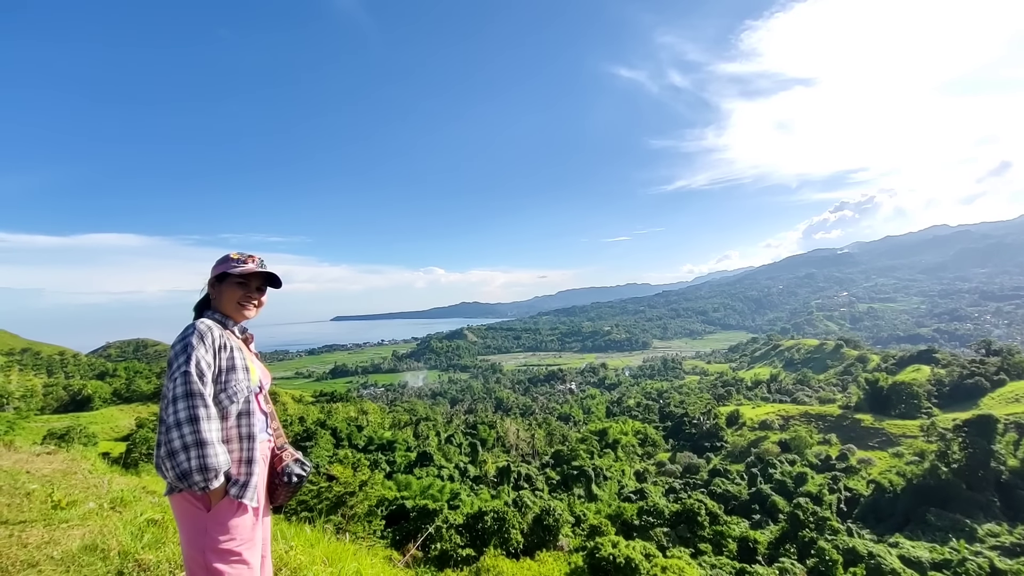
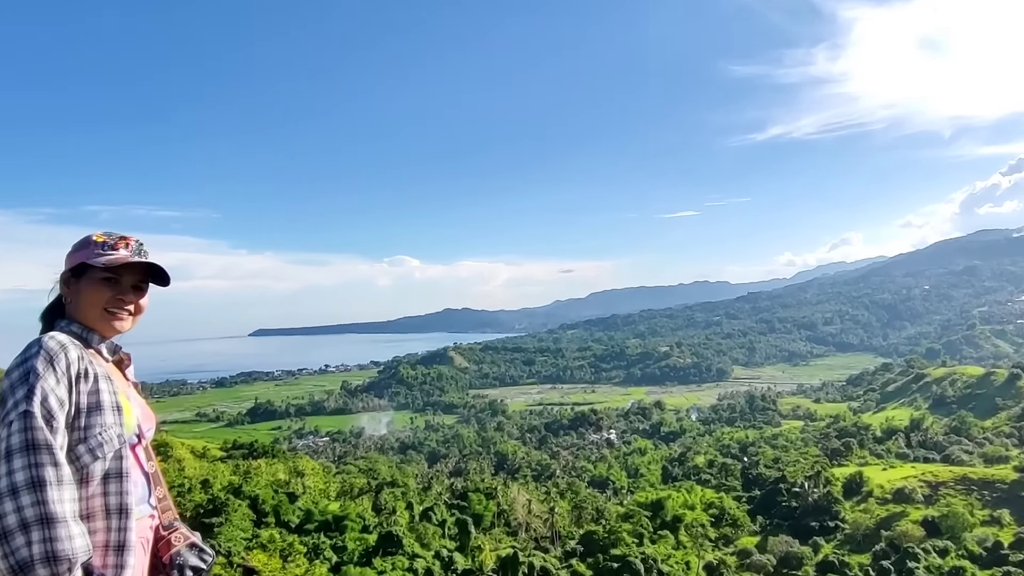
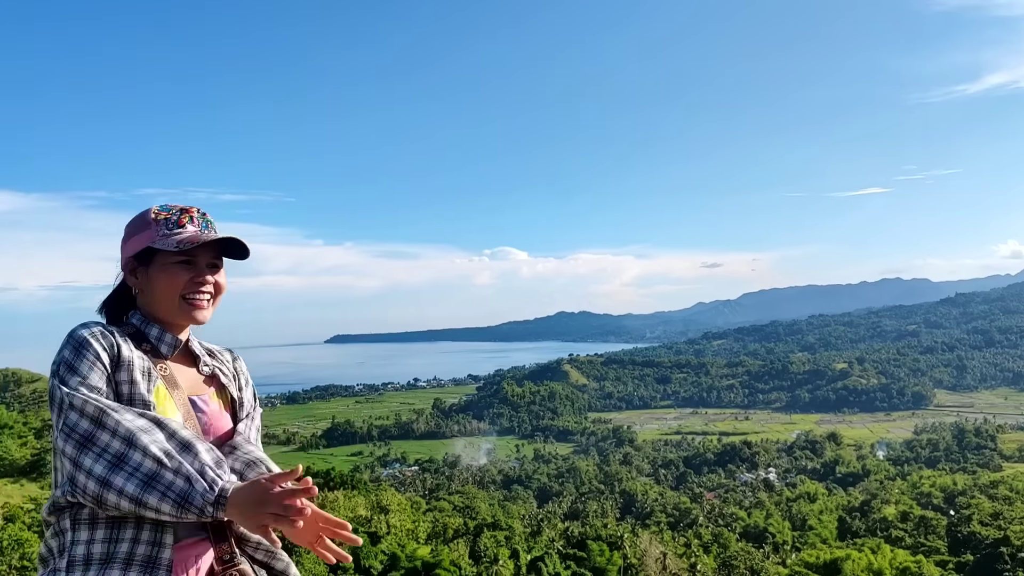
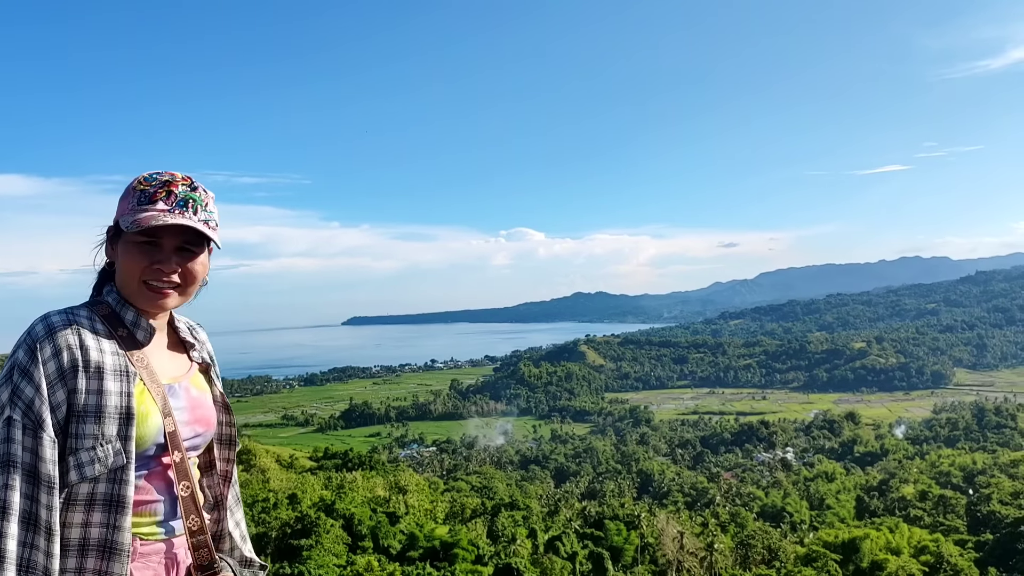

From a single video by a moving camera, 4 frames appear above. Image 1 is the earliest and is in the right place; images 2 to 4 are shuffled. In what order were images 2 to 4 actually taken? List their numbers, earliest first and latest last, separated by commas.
2, 3, 4
